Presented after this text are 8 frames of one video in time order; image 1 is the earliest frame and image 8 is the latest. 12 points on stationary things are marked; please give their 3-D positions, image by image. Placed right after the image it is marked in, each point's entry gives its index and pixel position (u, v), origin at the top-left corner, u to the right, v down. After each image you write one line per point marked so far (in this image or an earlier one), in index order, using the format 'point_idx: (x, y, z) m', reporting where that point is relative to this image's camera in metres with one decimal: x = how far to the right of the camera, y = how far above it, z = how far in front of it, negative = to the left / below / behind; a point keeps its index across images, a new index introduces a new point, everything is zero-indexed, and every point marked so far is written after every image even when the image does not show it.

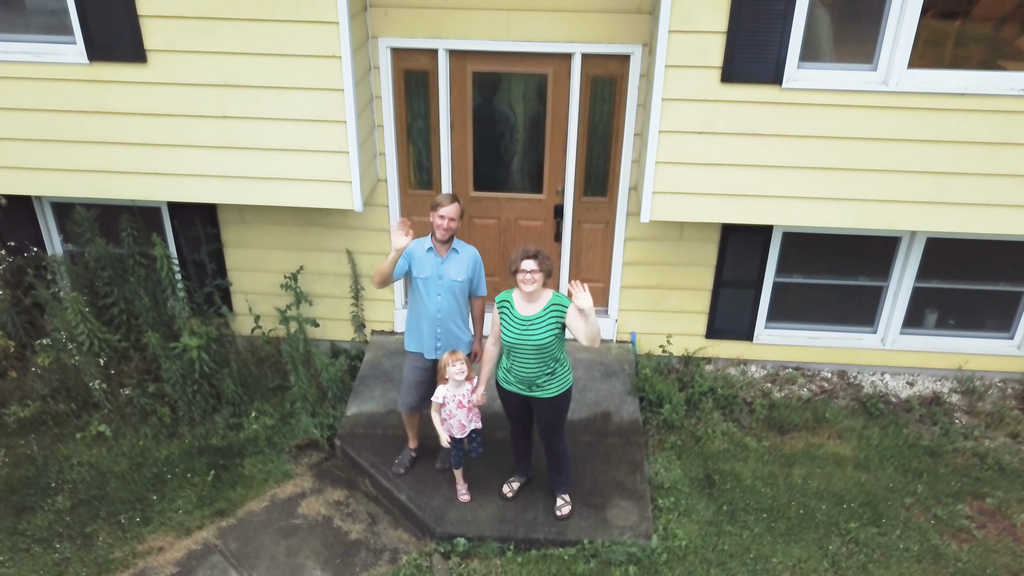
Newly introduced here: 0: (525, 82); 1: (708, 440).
0: (0.0, +0.7, +4.8) m
1: (+0.7, -0.5, +4.7) m
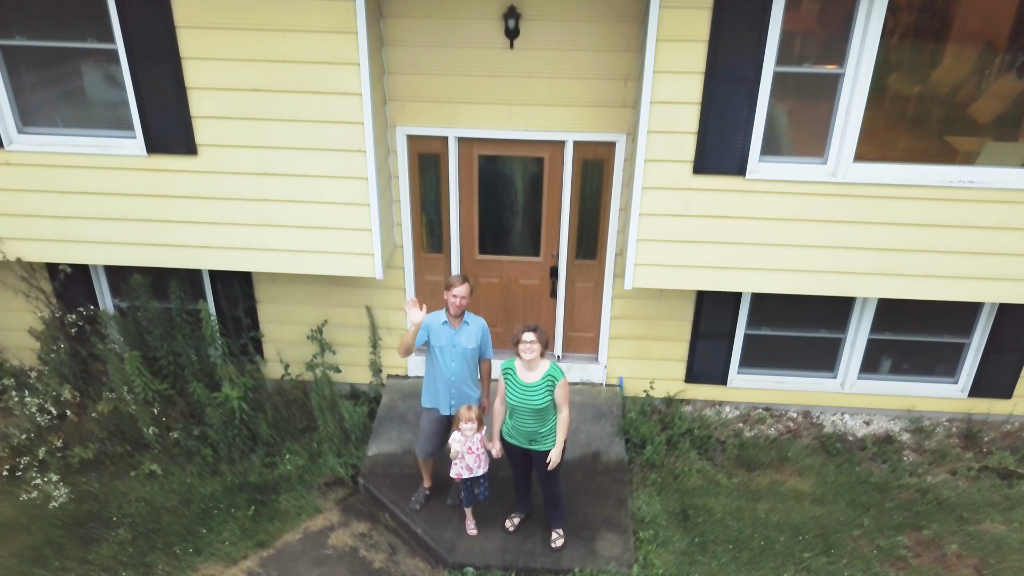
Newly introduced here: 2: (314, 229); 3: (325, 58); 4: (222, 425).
0: (0.0, +0.5, +5.5) m
1: (+0.7, -0.8, +5.4) m
2: (-0.8, +0.2, +5.2) m
3: (-0.6, +0.8, +4.6) m
4: (-1.2, -0.6, +5.5) m
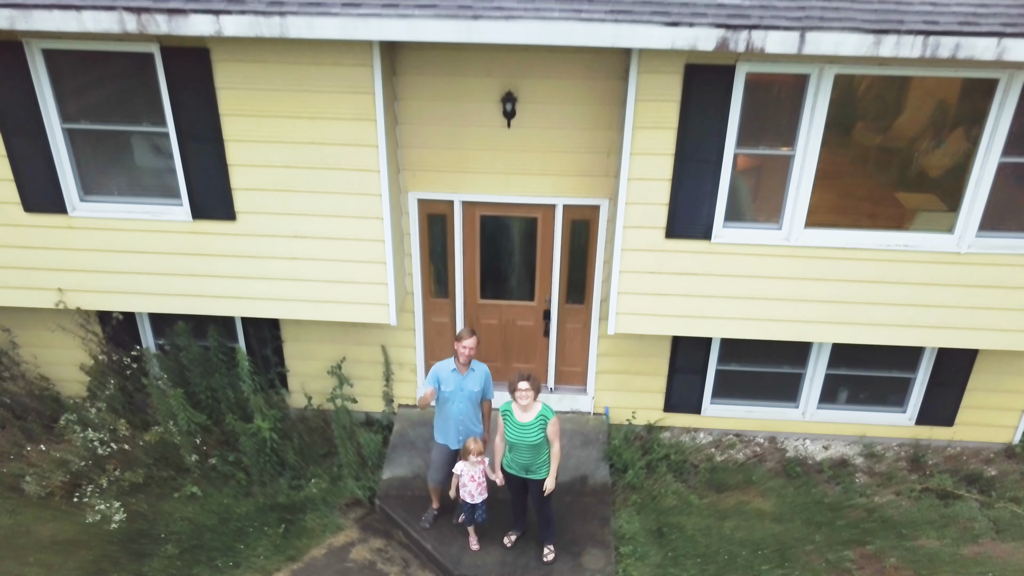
0: (0.0, +0.3, +6.3) m
1: (+0.7, -1.0, +6.2) m
2: (-0.8, 0.0, +5.9) m
3: (-0.7, +0.6, +5.4) m
4: (-1.2, -0.8, +6.3) m
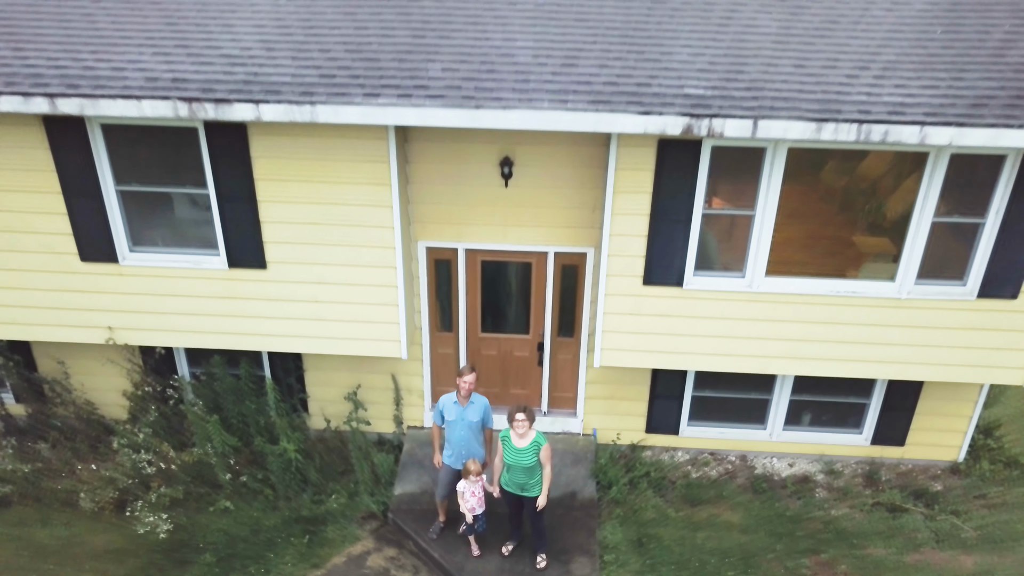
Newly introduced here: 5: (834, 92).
0: (0.0, +0.1, +7.0) m
1: (+0.7, -1.2, +6.9) m
2: (-0.8, -0.2, +6.7) m
3: (-0.7, +0.4, +6.2) m
4: (-1.2, -1.0, +7.1) m
5: (+1.3, +0.8, +5.4) m
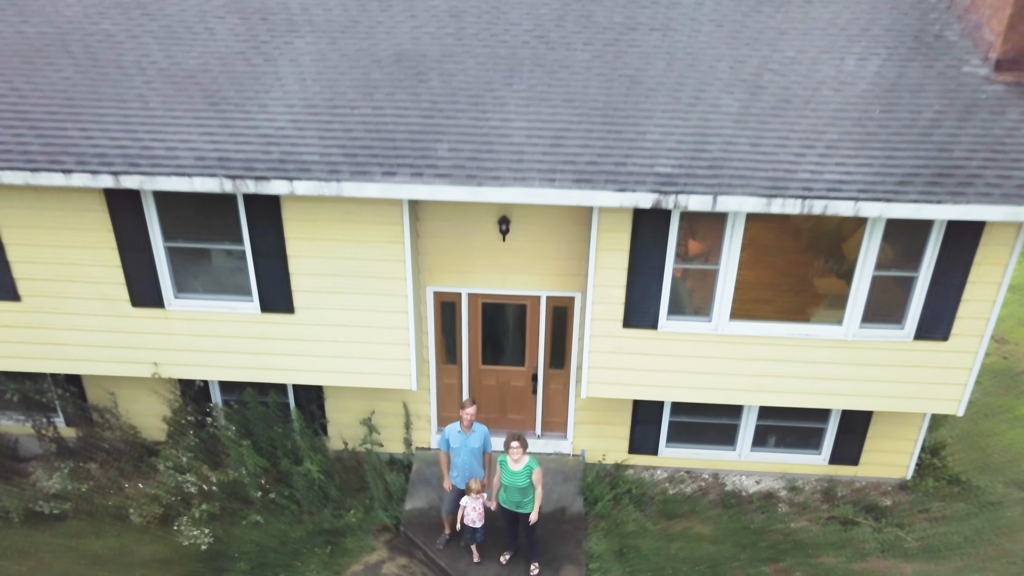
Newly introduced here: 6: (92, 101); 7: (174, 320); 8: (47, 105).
0: (0.0, -0.1, +8.0) m
1: (+0.7, -1.4, +7.9) m
2: (-0.8, -0.4, +7.6) m
3: (-0.7, +0.2, +7.1) m
4: (-1.2, -1.2, +8.0) m
5: (+1.3, +0.6, +6.3) m
6: (-2.2, +1.0, +6.9) m
7: (-1.9, -0.2, +7.5) m
8: (-2.4, +0.9, +6.9) m
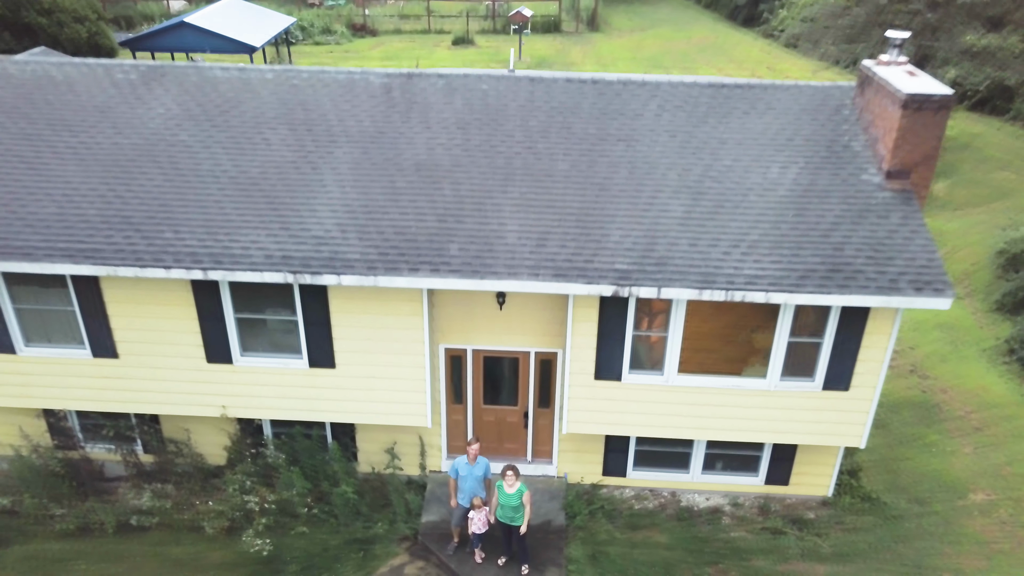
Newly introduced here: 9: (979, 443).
0: (0.0, -0.5, +9.9) m
1: (+0.6, -1.8, +9.8) m
2: (-0.8, -0.8, +9.6) m
3: (-0.7, -0.3, +9.1) m
4: (-1.3, -1.6, +9.9) m
5: (+1.2, +0.1, +8.3) m
6: (-2.2, +0.5, +8.9) m
7: (-1.9, -0.6, +9.5) m
8: (-2.4, +0.5, +8.9) m
9: (+4.0, -1.3, +11.5) m
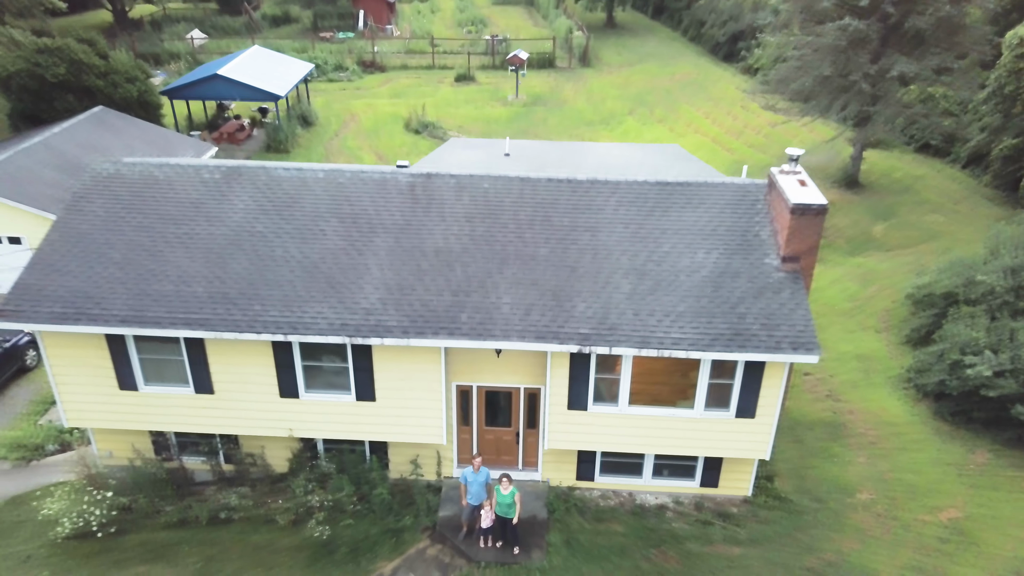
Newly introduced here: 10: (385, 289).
0: (-0.1, -1.0, +13.2) m
1: (+0.6, -2.3, +13.1) m
2: (-0.9, -1.3, +12.8) m
3: (-0.8, -0.8, +12.3) m
4: (-1.3, -2.1, +13.2) m
5: (+1.2, -0.4, +11.5) m
6: (-2.3, 0.0, +12.1) m
7: (-2.0, -1.1, +12.7) m
8: (-2.5, 0.0, +12.1) m
9: (+4.0, -1.8, +14.8) m
10: (-1.2, 0.0, +12.1) m
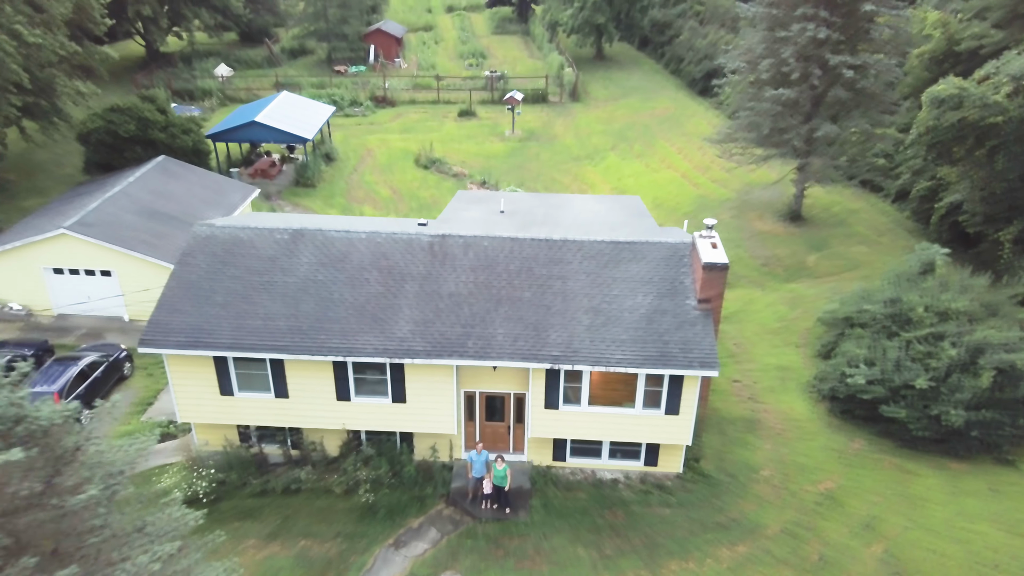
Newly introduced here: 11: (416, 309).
0: (-0.2, -1.5, +18.0) m
1: (+0.5, -2.7, +17.9) m
2: (-1.0, -1.8, +17.7) m
3: (-0.9, -1.2, +17.1) m
4: (-1.4, -2.6, +18.0) m
5: (+1.1, -0.8, +16.4) m
6: (-2.4, -0.4, +17.0) m
7: (-2.1, -1.5, +17.6) m
8: (-2.6, -0.4, +16.9) m
9: (+3.9, -2.3, +19.6) m
10: (-1.2, -0.4, +16.9) m
11: (-1.2, -0.3, +17.2) m
